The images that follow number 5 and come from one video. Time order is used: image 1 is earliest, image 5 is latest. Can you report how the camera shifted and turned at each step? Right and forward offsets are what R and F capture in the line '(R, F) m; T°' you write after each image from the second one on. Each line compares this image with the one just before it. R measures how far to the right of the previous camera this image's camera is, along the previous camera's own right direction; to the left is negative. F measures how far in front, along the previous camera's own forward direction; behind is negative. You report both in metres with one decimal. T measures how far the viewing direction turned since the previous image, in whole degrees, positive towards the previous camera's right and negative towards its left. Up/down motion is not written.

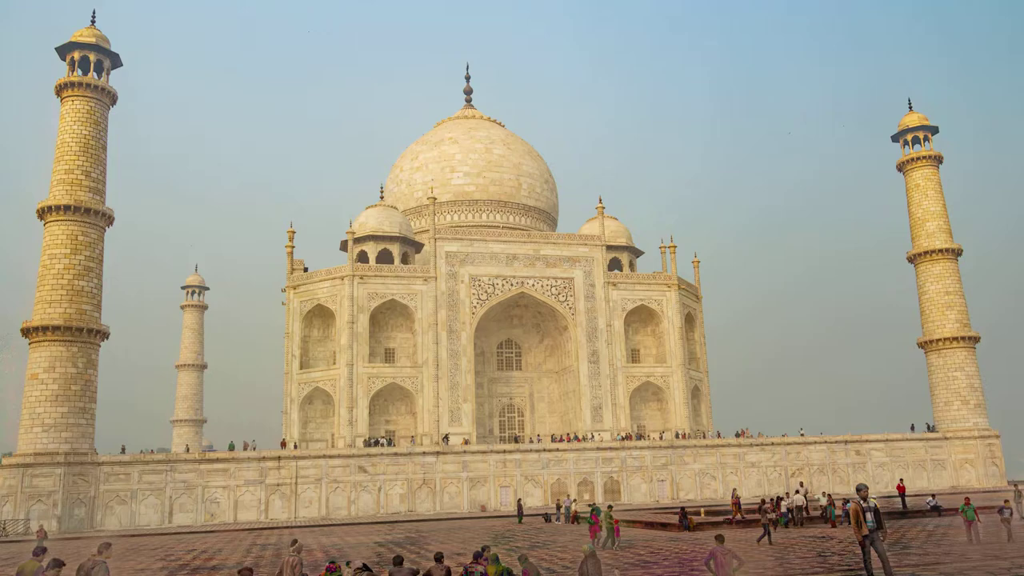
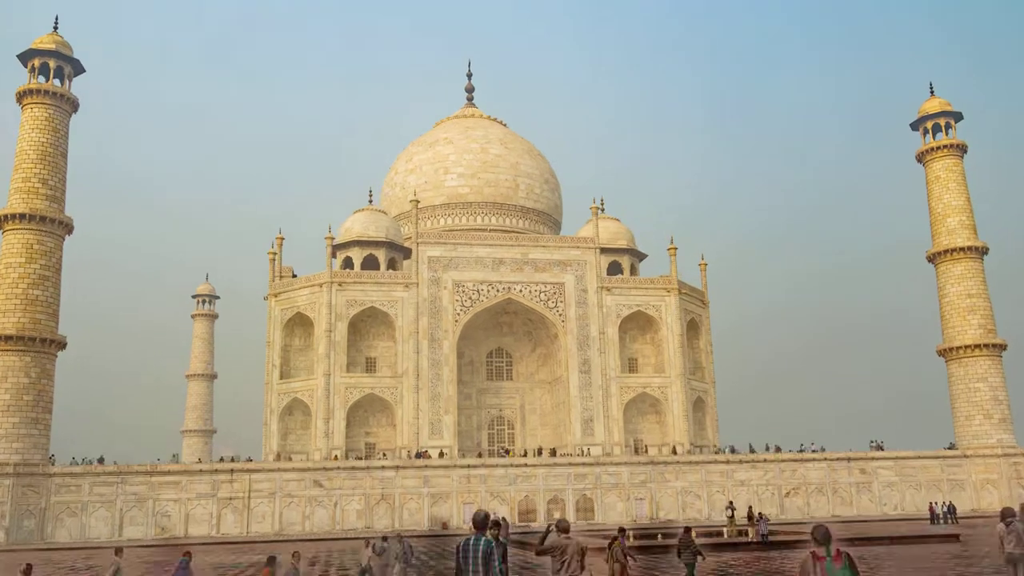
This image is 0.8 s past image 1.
(+2.2, +1.0) m; -5°
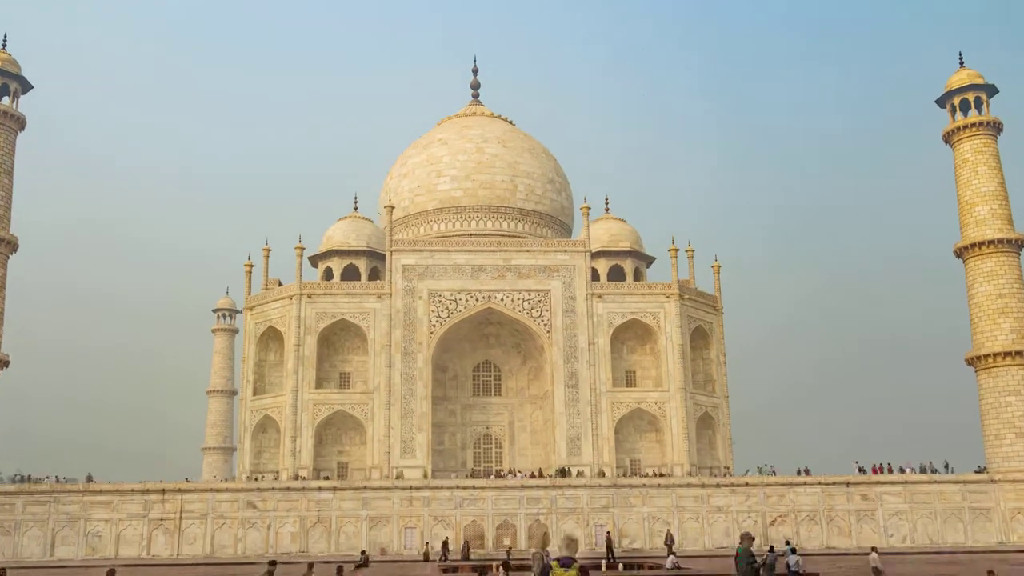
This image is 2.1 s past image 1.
(+3.1, +1.6) m; -8°
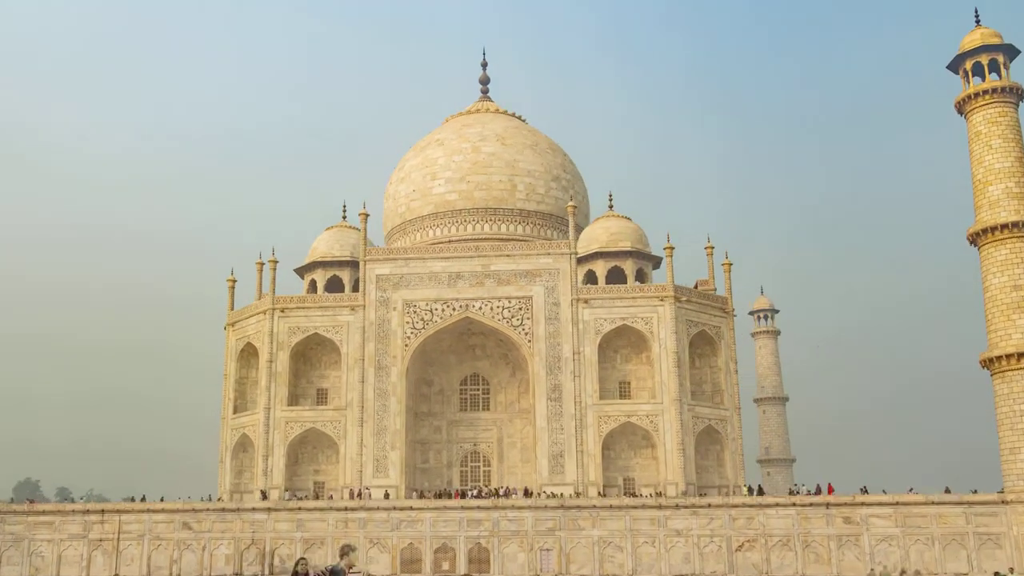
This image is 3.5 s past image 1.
(+3.2, +1.4) m; -8°
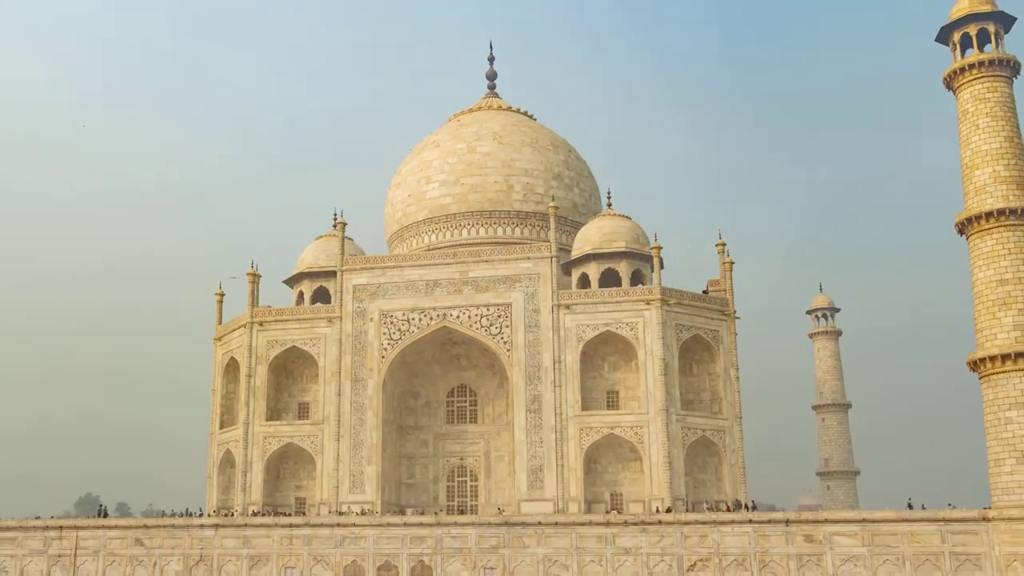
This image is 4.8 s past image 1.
(+2.5, +0.8) m; -6°
